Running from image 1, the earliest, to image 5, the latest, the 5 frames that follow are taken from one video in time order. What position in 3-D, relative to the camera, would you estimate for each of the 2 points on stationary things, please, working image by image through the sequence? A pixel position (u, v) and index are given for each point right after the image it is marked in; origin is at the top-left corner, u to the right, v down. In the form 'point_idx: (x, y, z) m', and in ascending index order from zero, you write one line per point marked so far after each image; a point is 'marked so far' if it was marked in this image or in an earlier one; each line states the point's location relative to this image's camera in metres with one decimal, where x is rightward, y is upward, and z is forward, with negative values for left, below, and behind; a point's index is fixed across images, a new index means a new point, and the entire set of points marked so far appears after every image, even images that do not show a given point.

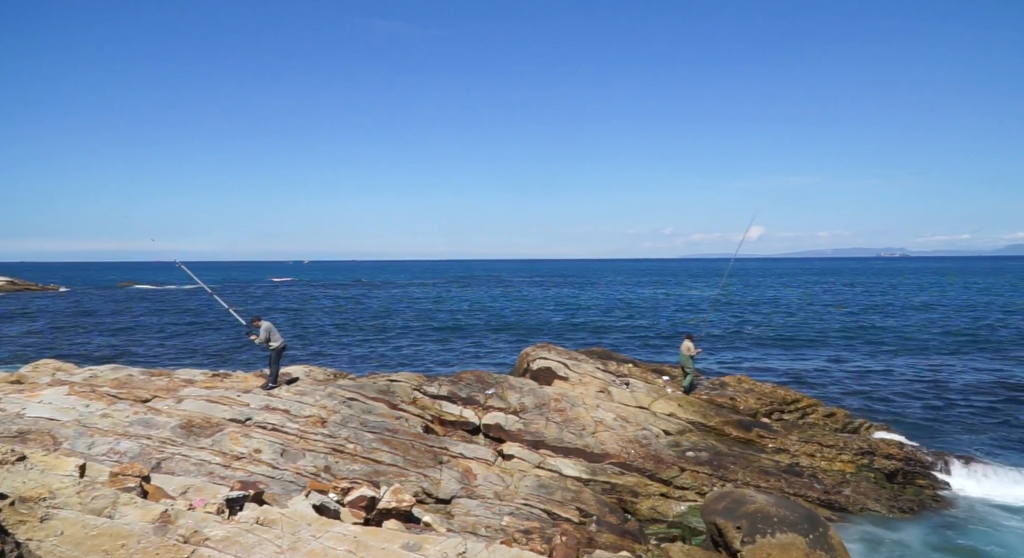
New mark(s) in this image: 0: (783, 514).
0: (+5.5, -4.7, +17.1) m
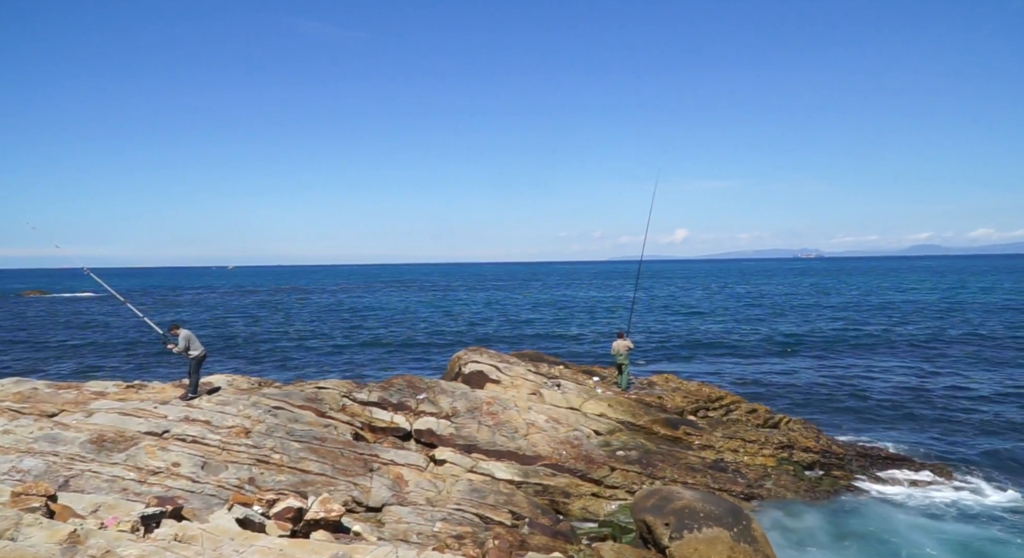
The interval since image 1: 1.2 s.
0: (+4.1, -4.7, +17.4) m
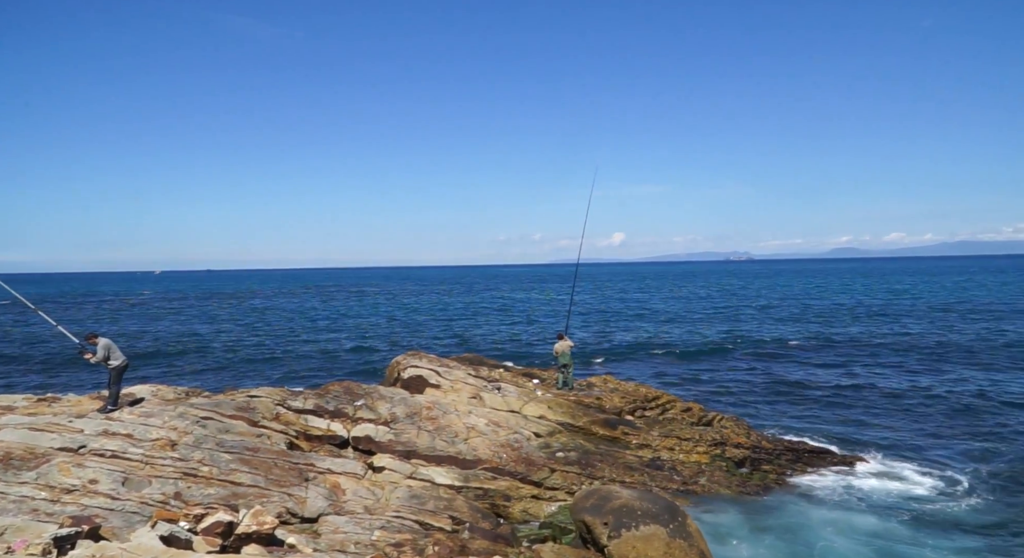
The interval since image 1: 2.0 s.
0: (+2.8, -4.7, +17.5) m
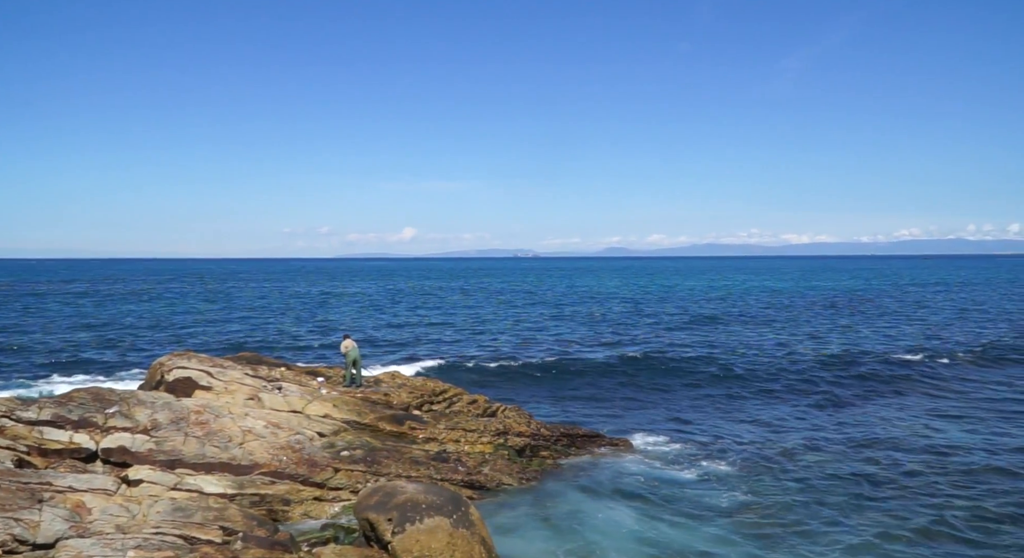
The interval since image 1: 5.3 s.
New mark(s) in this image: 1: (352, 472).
0: (-1.6, -4.4, +16.9) m
1: (-3.8, -4.6, +19.9) m
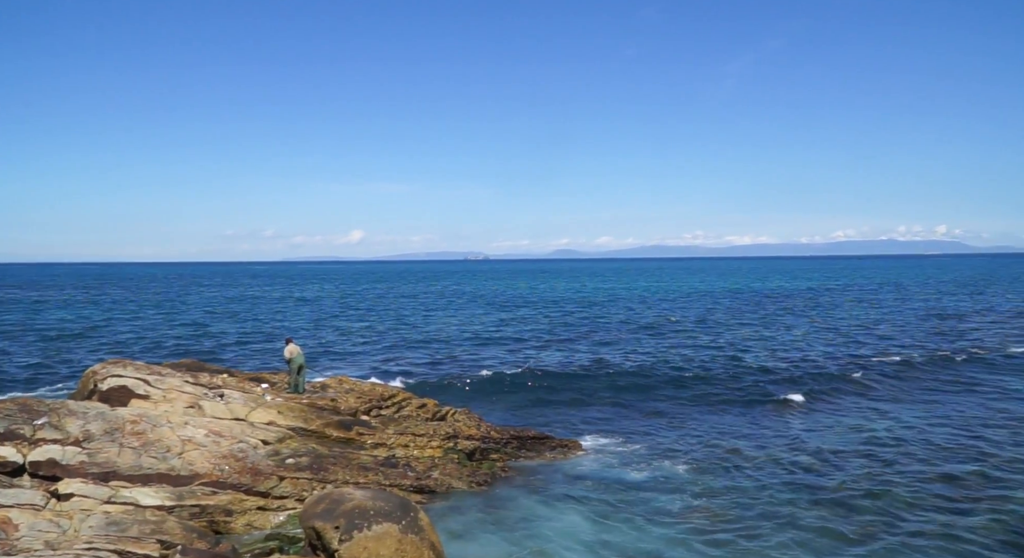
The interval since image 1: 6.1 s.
0: (-2.6, -4.4, +16.4) m
1: (-5.0, -4.6, +19.3) m
